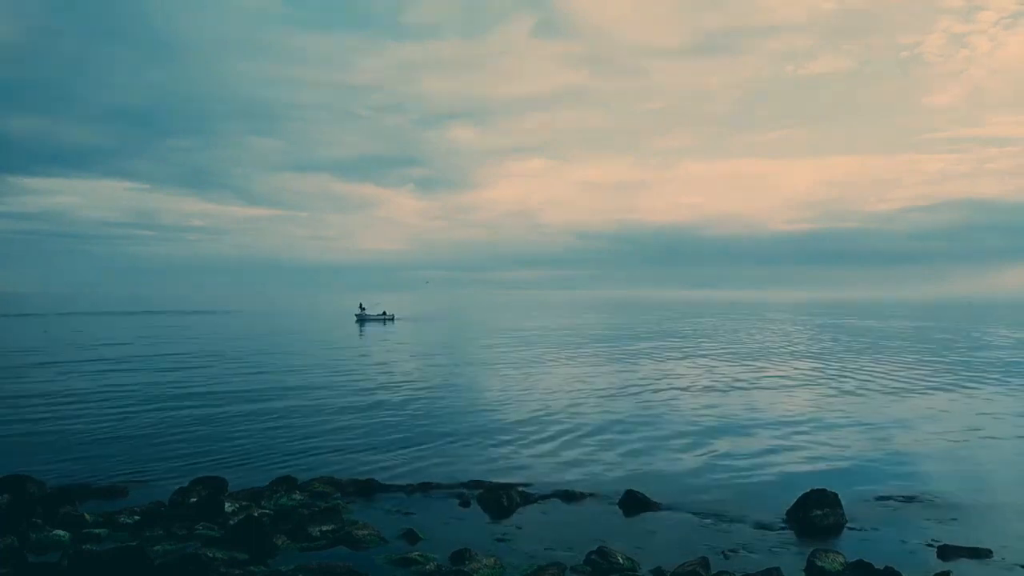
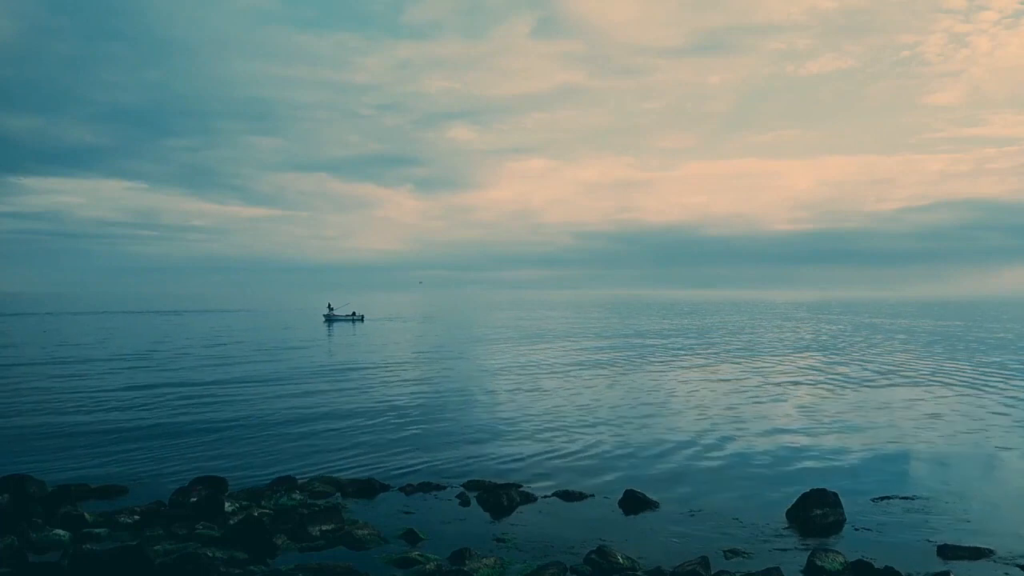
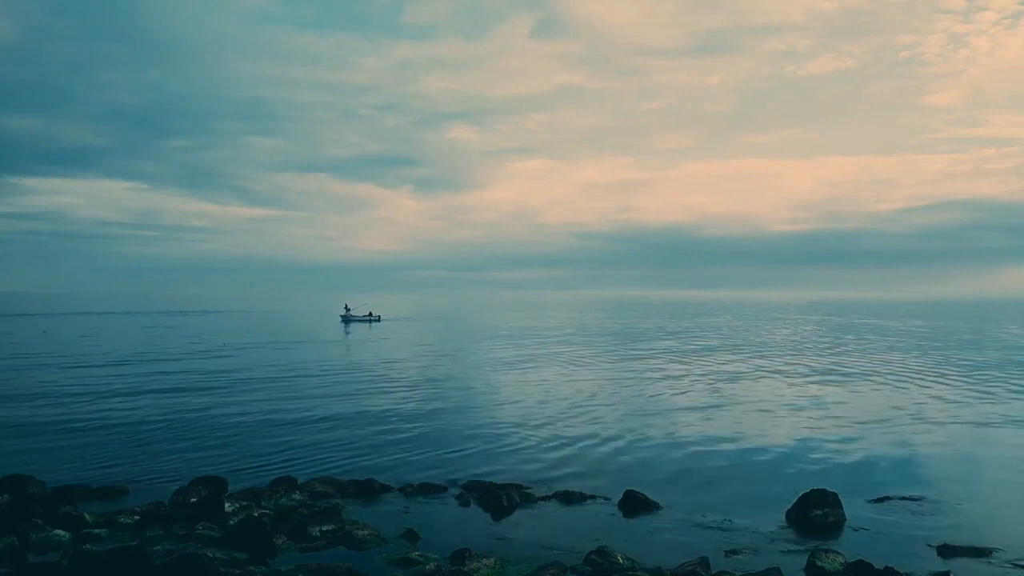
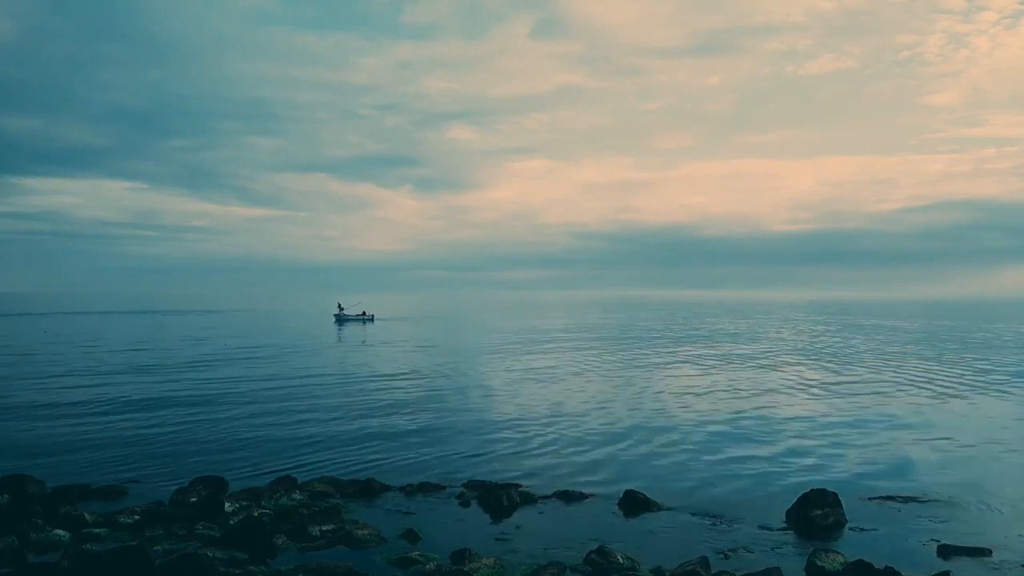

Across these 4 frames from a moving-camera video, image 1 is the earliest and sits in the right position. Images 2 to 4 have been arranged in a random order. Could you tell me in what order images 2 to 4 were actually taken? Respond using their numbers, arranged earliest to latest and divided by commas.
3, 4, 2
